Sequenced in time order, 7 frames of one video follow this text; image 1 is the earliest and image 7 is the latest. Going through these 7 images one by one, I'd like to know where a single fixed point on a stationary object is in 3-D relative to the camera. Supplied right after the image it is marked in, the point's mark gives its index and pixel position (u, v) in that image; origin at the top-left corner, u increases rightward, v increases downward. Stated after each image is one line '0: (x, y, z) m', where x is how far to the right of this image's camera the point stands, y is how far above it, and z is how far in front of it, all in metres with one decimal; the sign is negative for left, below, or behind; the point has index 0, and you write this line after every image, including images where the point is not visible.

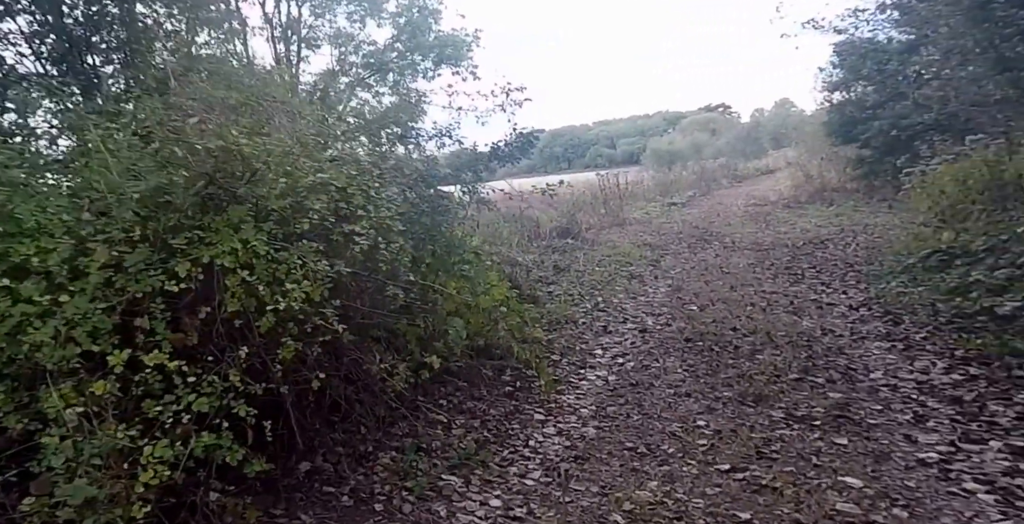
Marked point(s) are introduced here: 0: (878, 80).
0: (+6.8, +3.4, +12.1) m
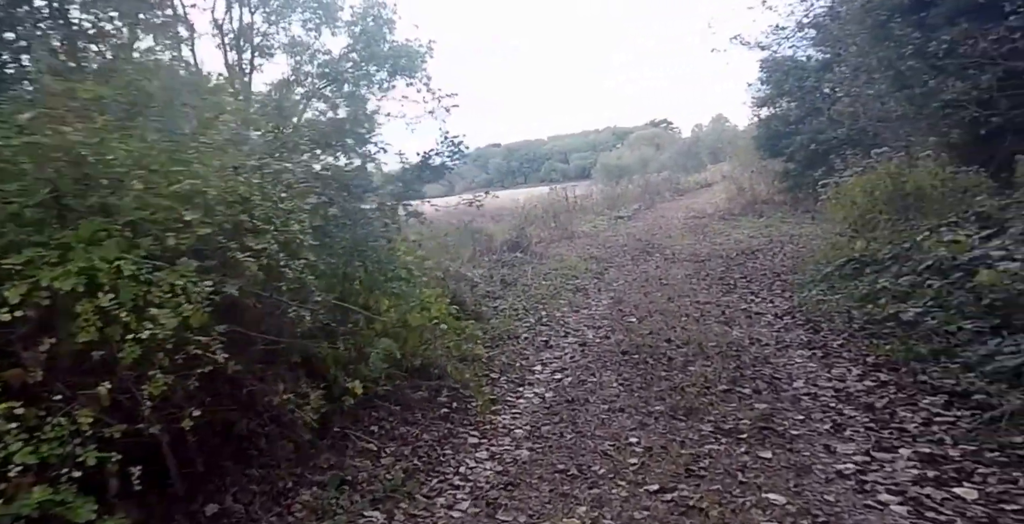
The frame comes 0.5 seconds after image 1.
0: (+5.5, +3.2, +12.7) m
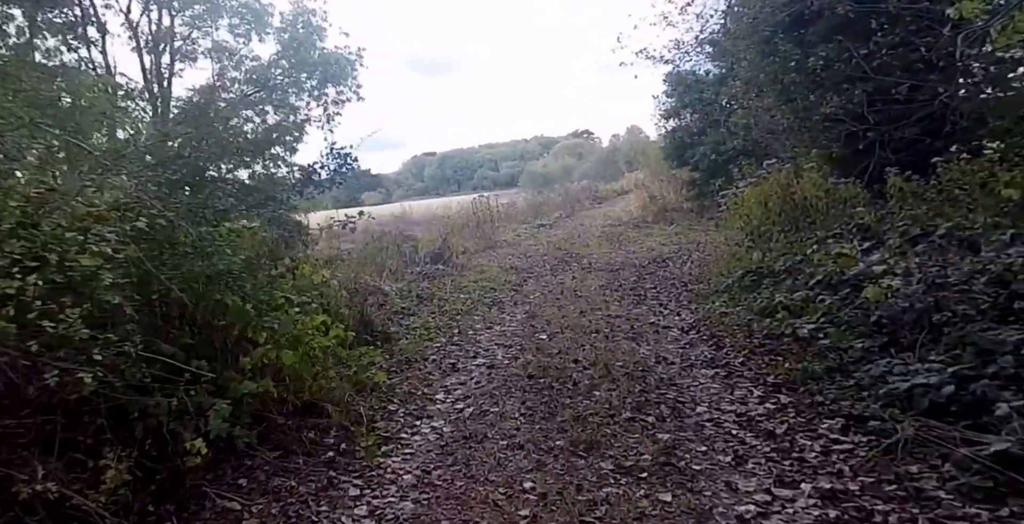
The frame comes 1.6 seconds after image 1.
0: (+3.7, +3.0, +12.9) m
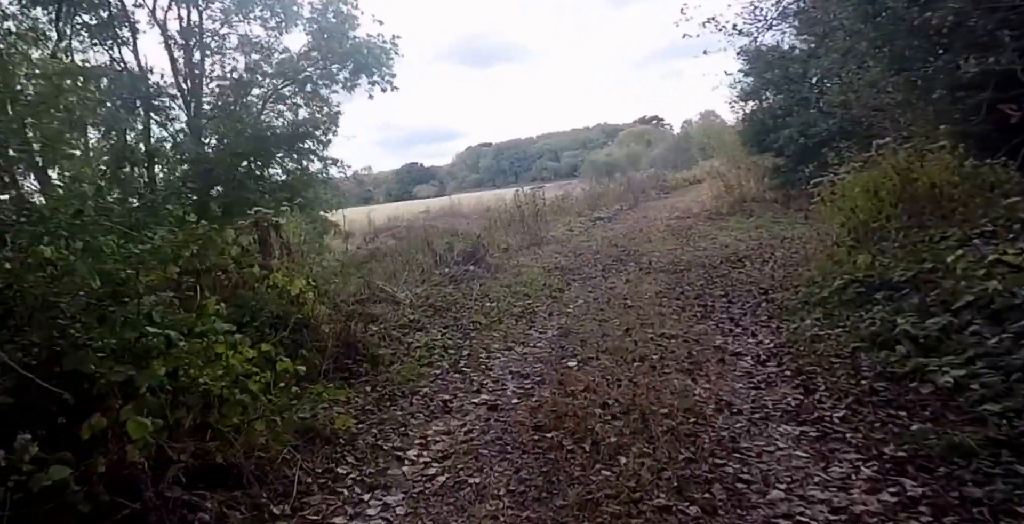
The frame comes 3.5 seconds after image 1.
0: (+4.6, +2.9, +10.9) m
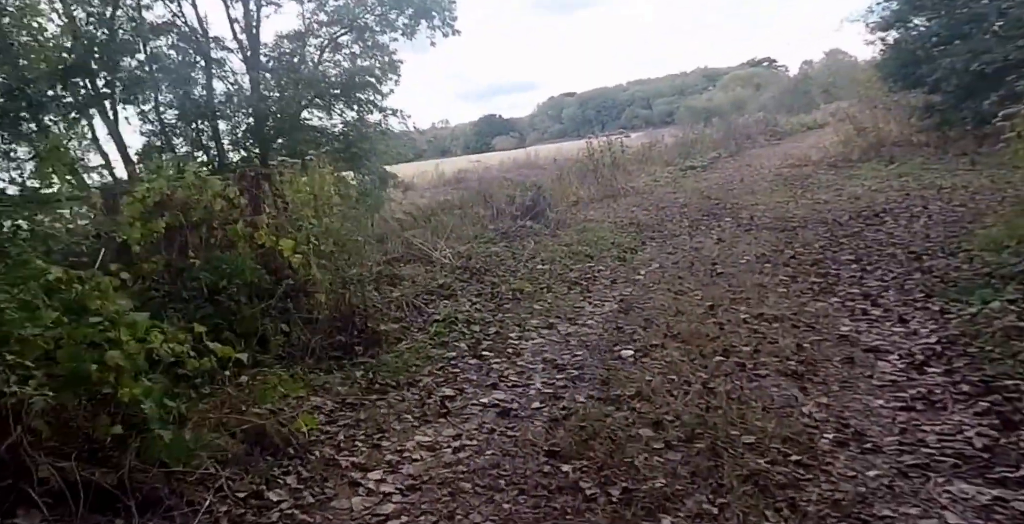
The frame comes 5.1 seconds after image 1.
0: (+5.8, +3.4, +8.5) m
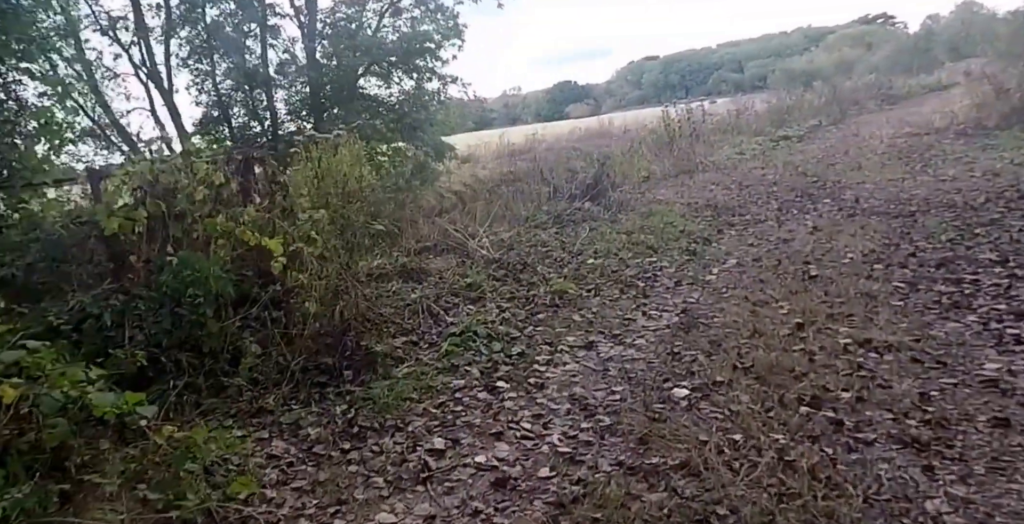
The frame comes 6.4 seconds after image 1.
0: (+6.4, +3.5, +6.6) m
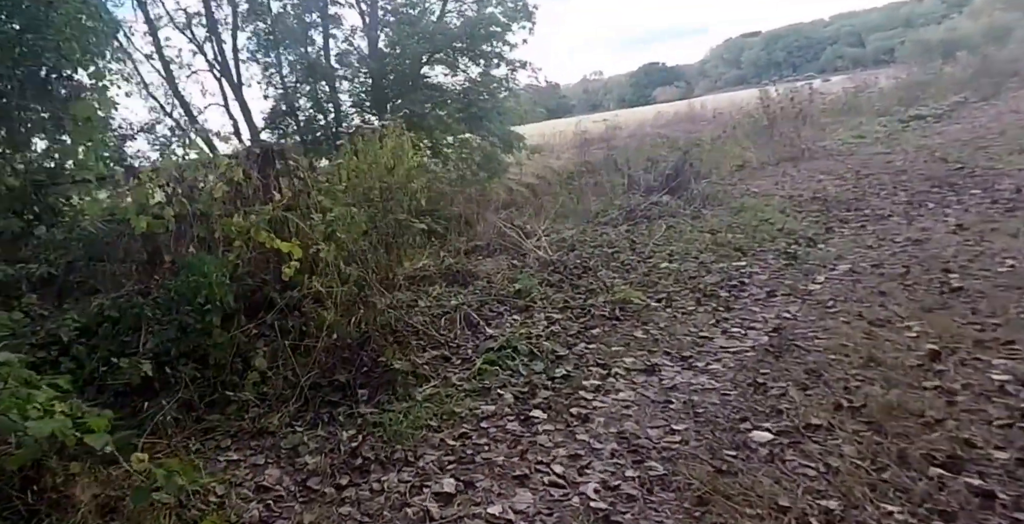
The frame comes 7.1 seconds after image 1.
0: (+7.1, +3.4, +4.9) m
